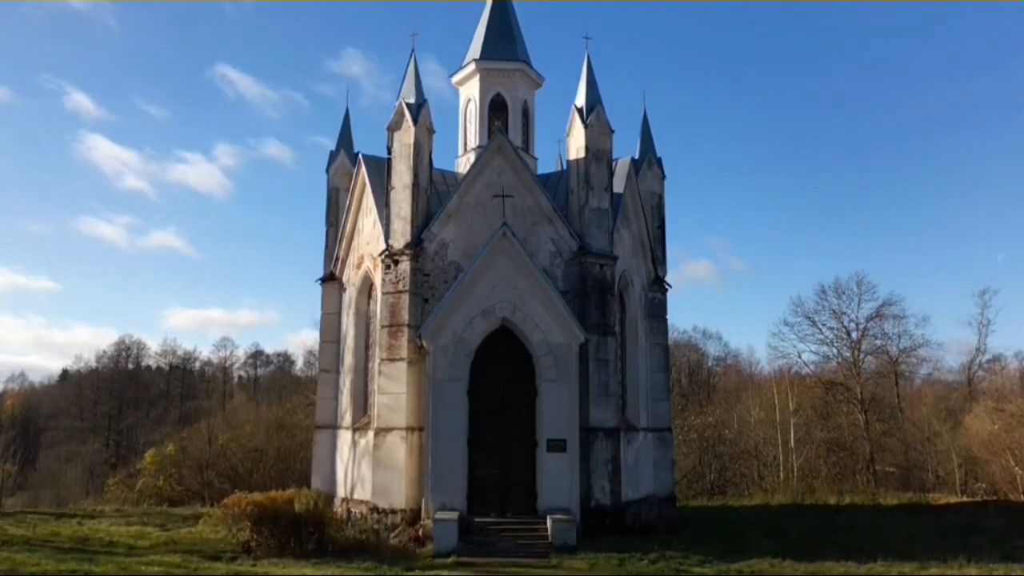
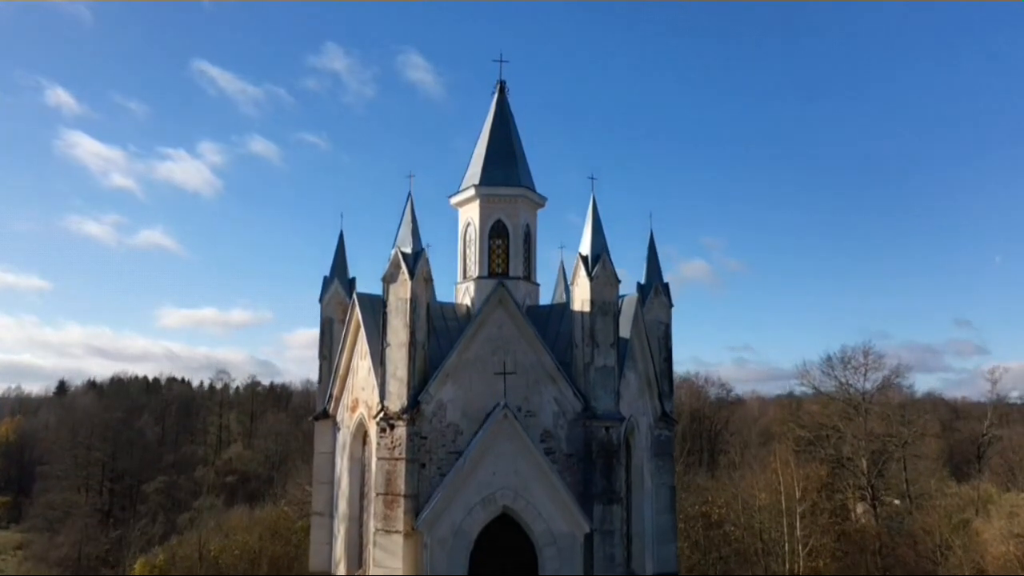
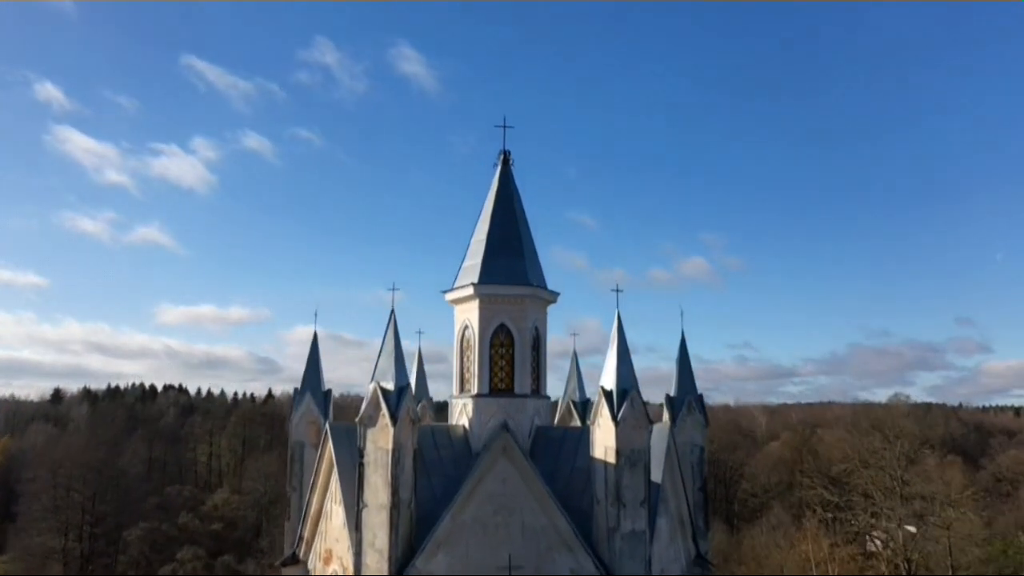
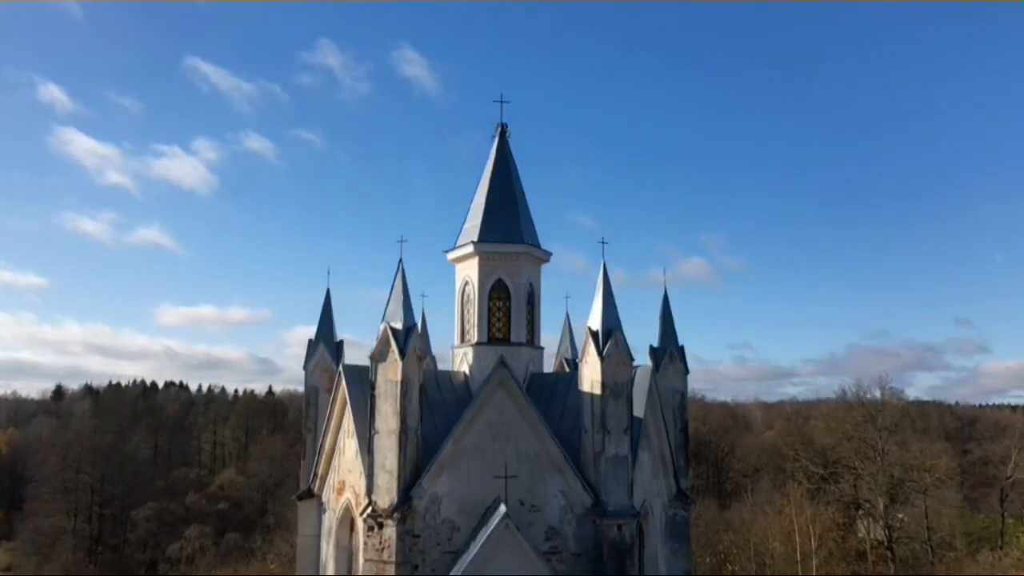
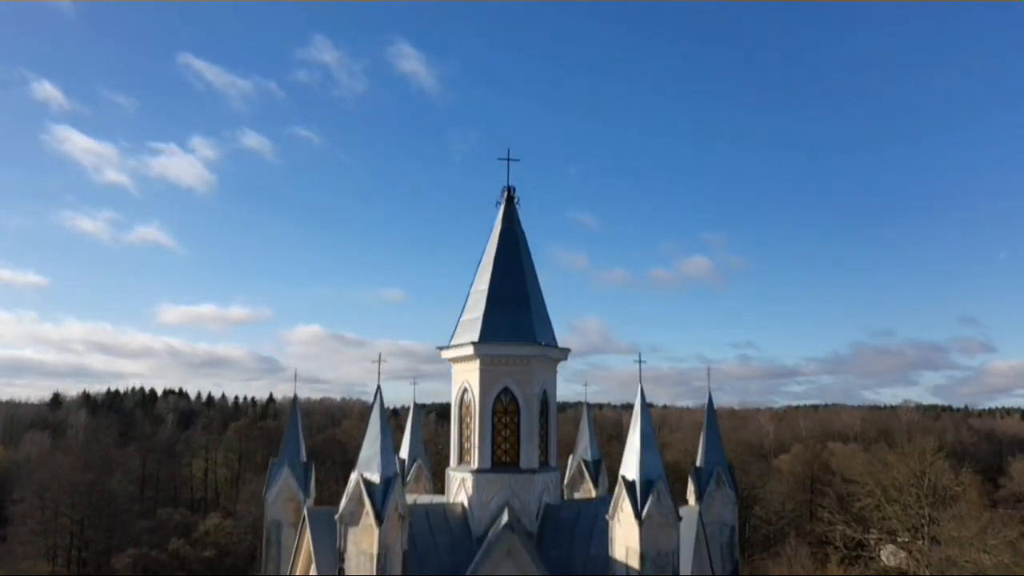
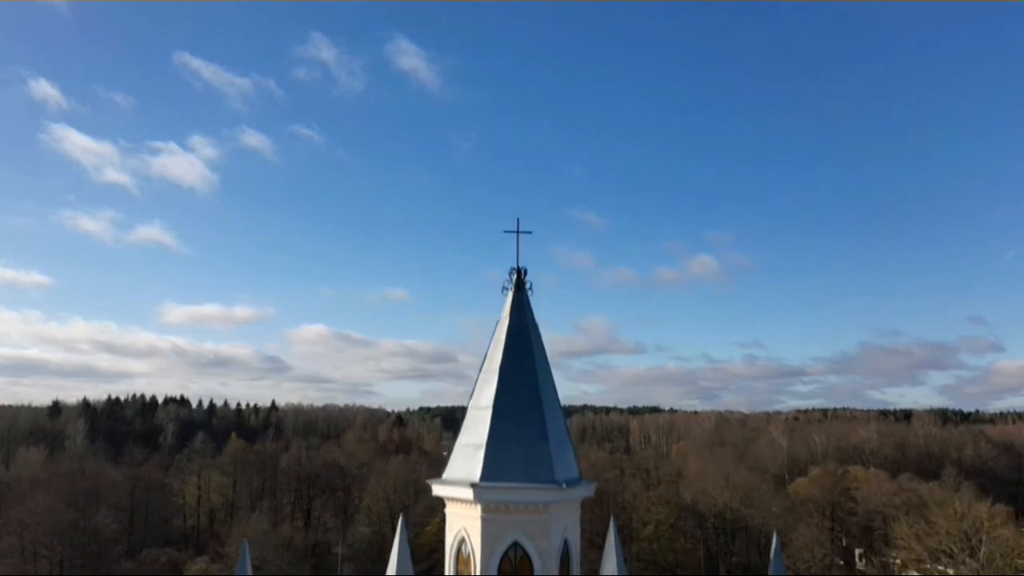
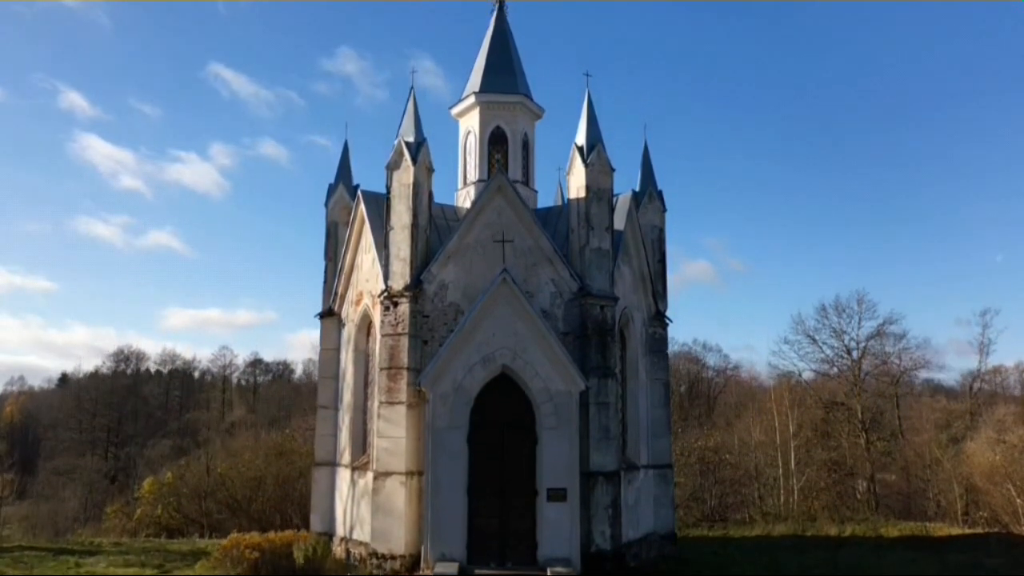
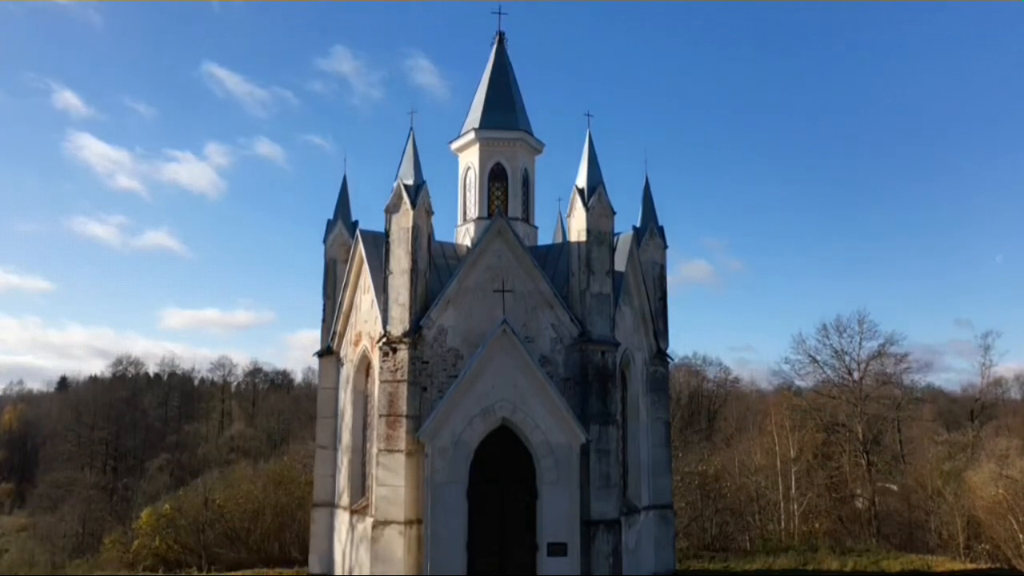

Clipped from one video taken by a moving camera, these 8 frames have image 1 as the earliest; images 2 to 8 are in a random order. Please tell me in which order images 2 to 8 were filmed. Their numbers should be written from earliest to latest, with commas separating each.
7, 8, 2, 4, 3, 5, 6
